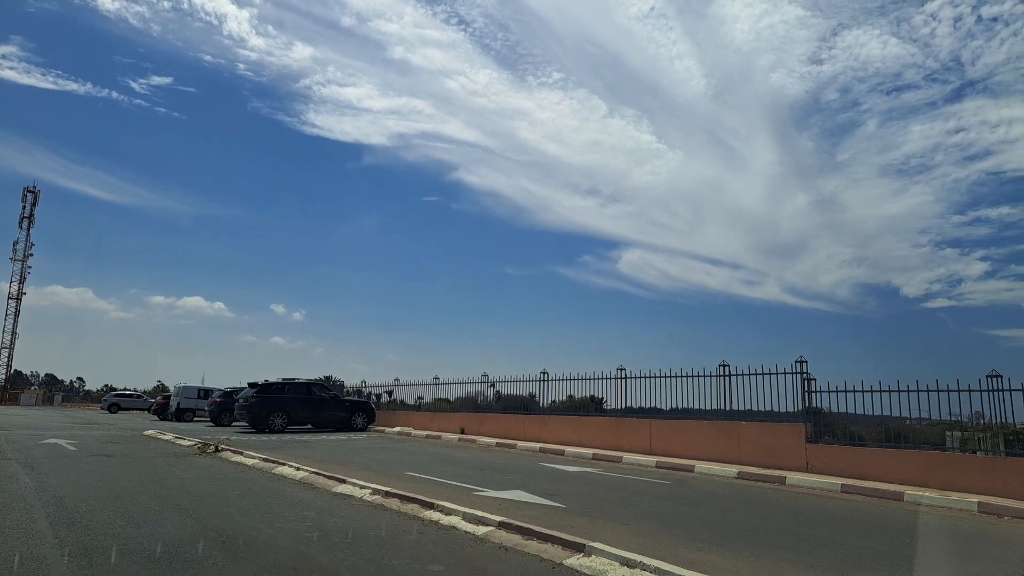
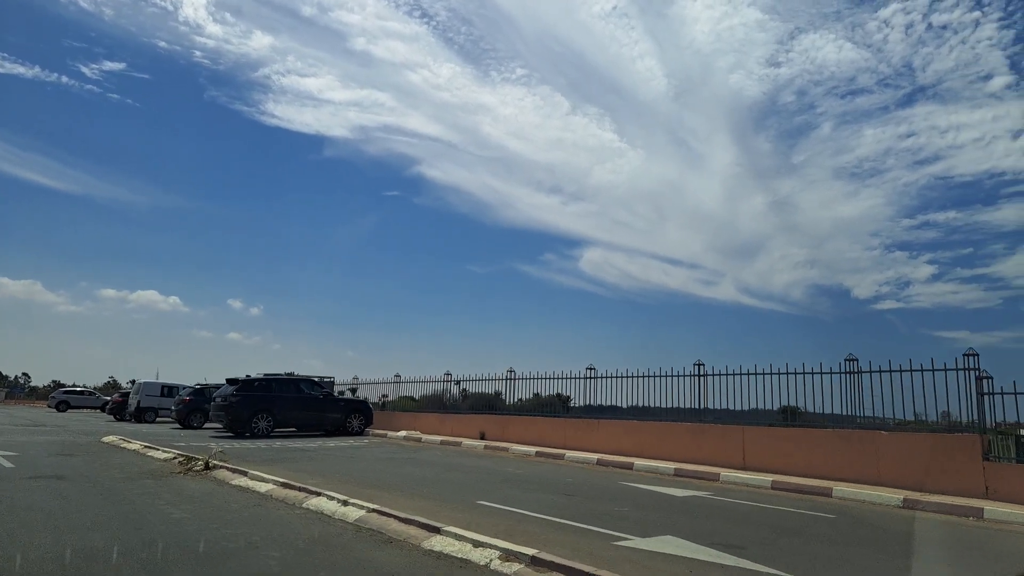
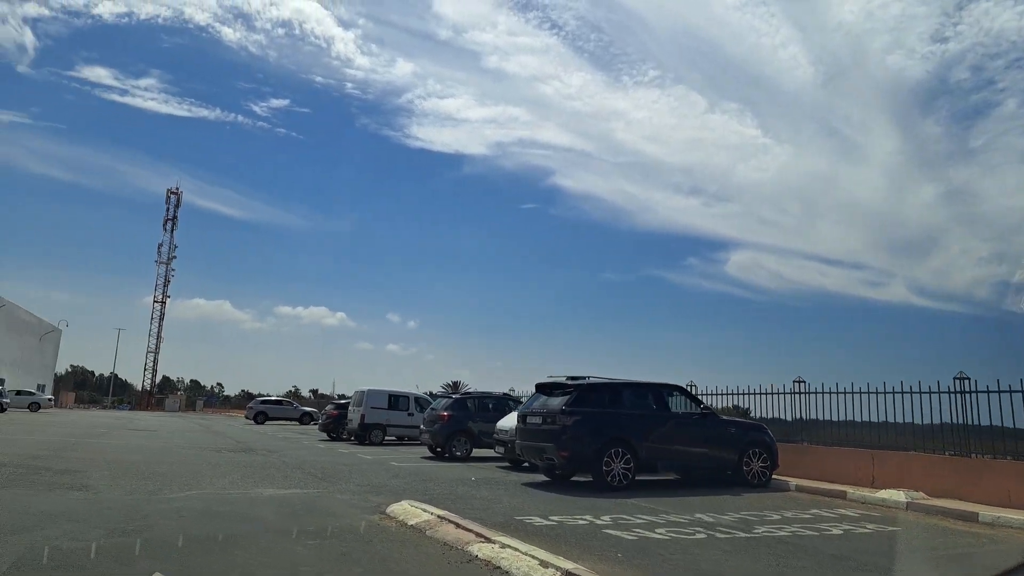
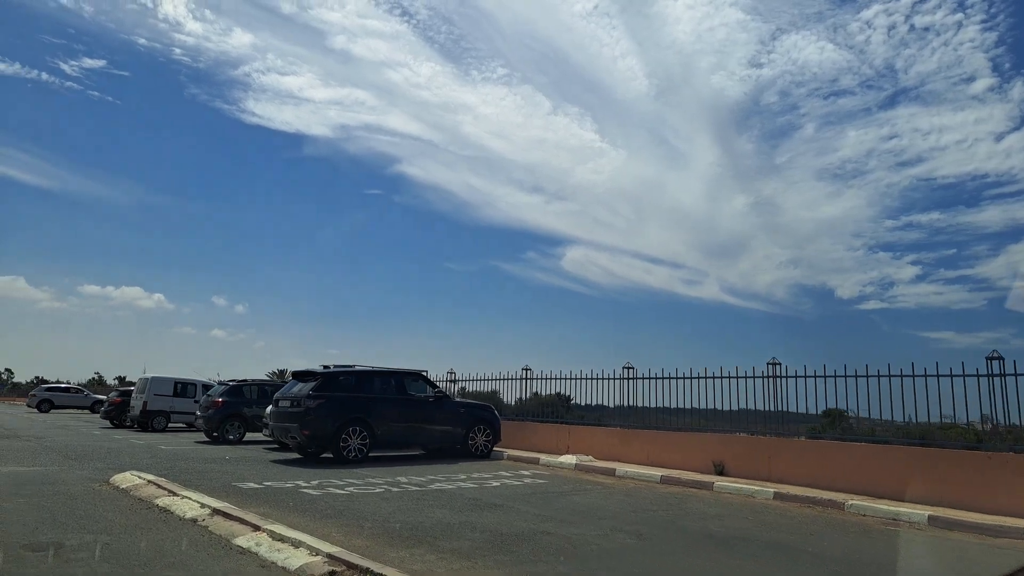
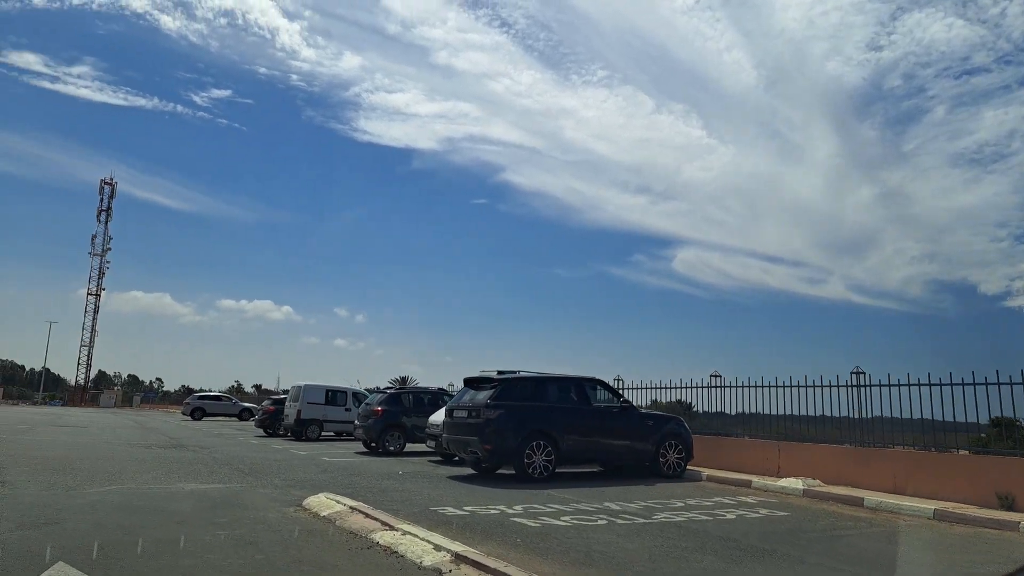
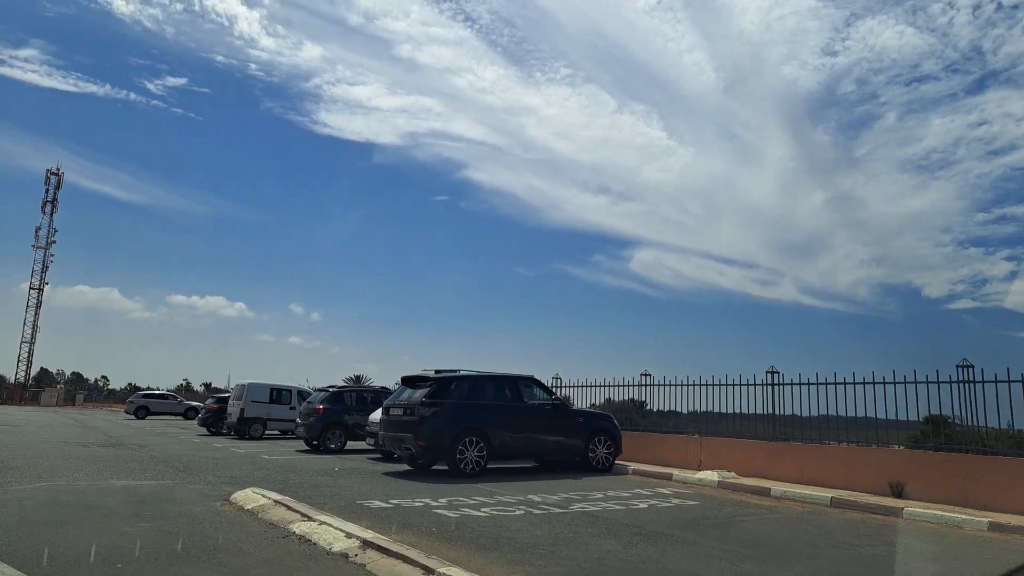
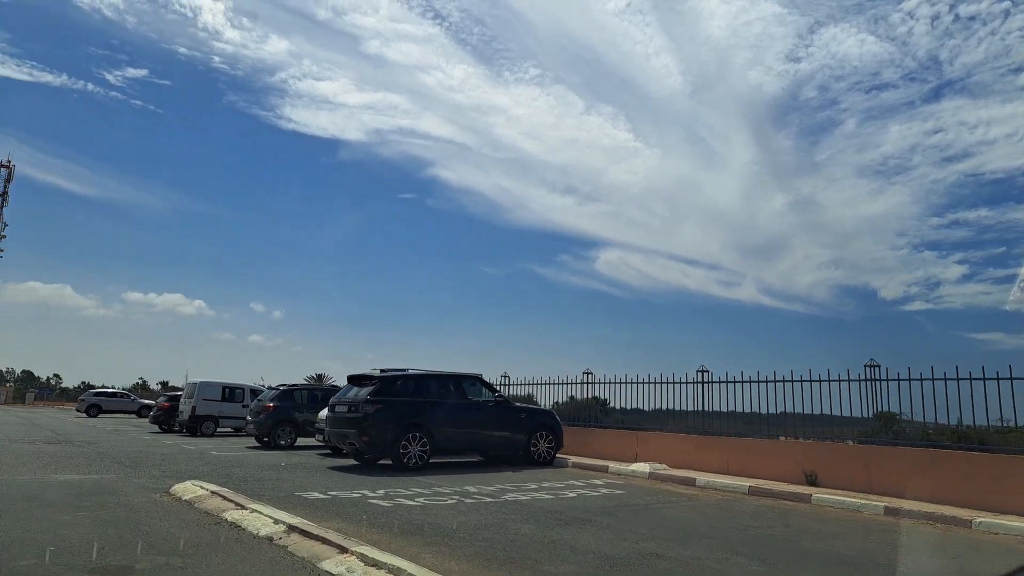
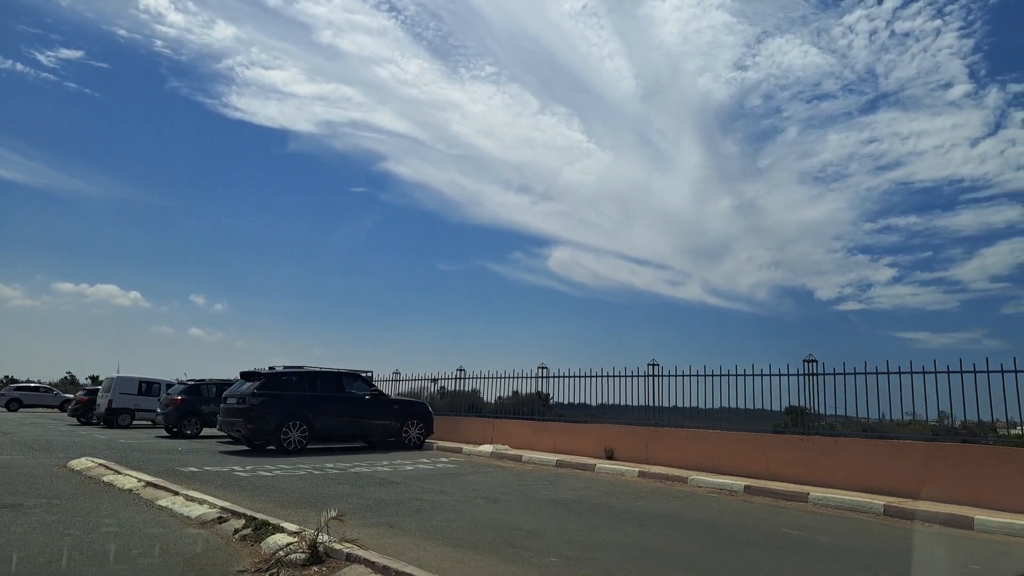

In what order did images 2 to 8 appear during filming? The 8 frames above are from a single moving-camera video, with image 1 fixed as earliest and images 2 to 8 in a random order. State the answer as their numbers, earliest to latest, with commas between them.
2, 8, 4, 7, 6, 5, 3
